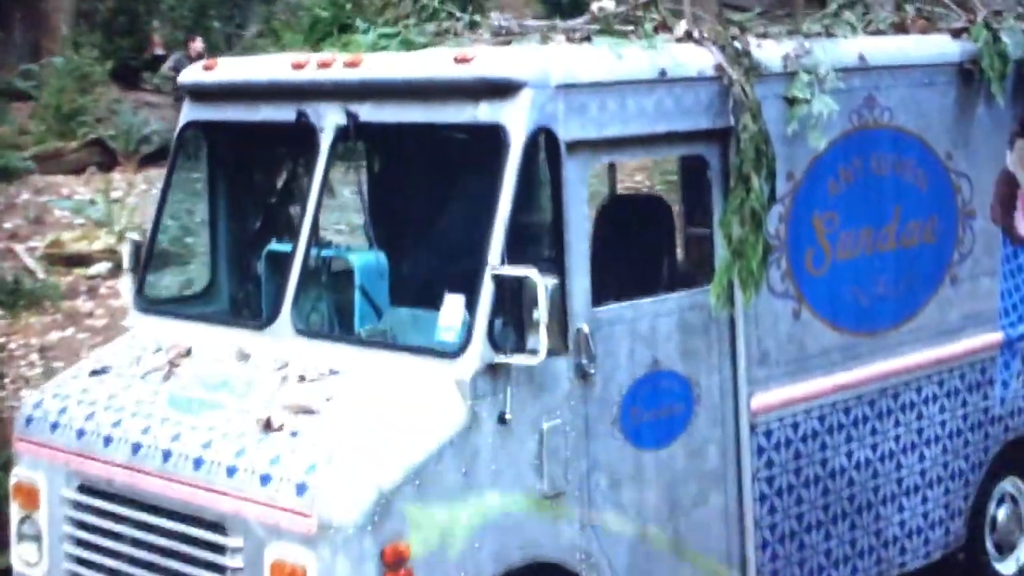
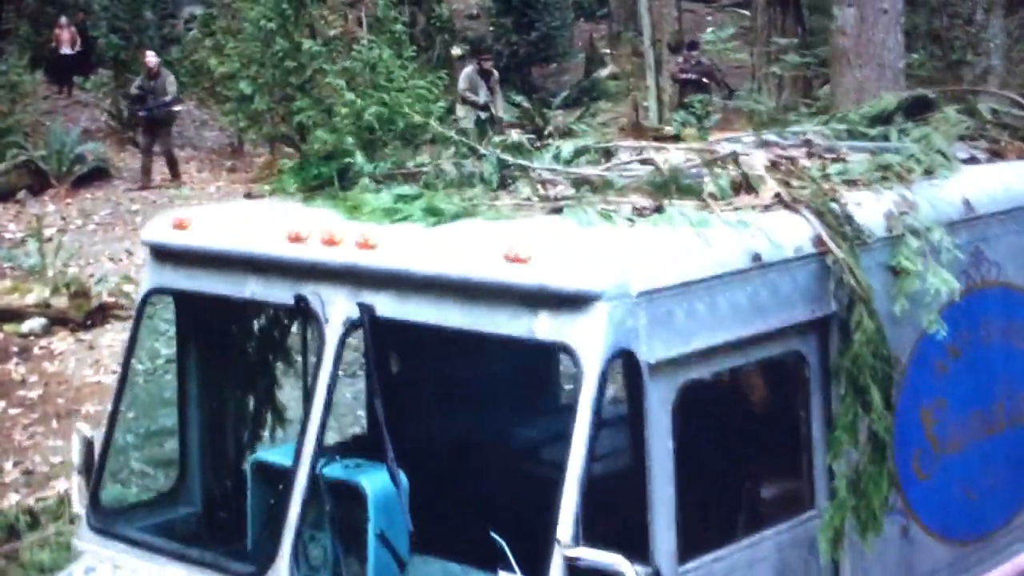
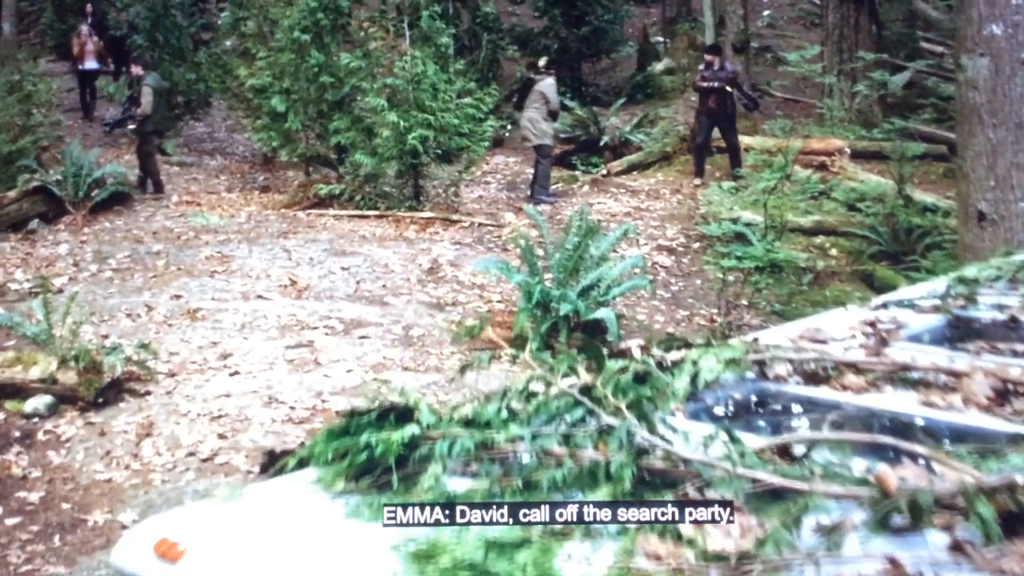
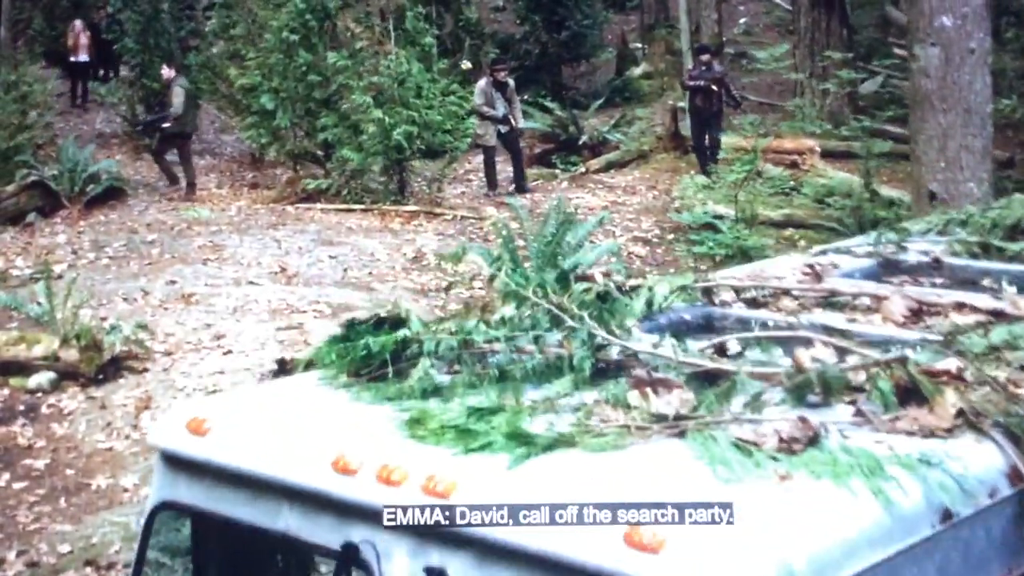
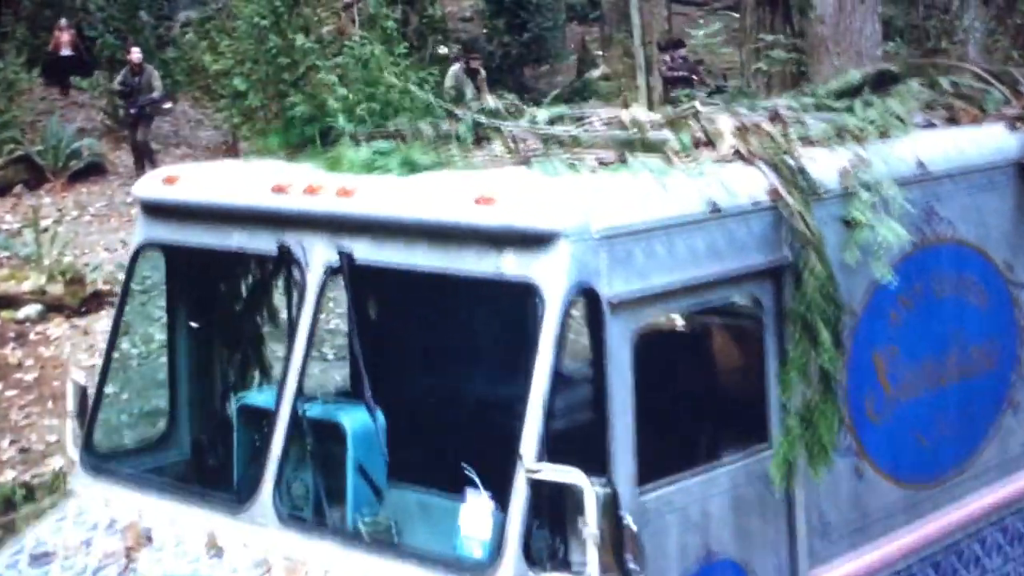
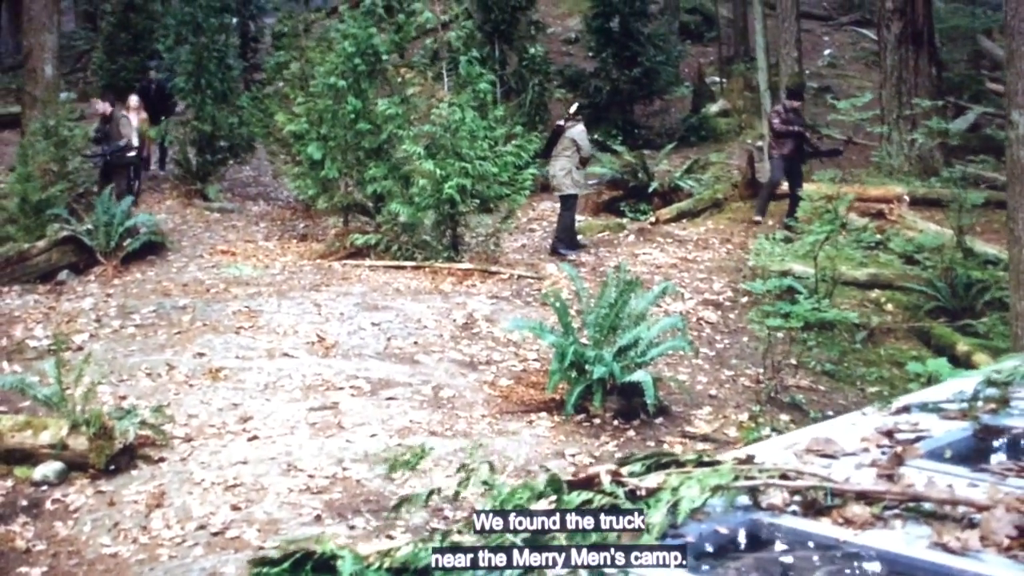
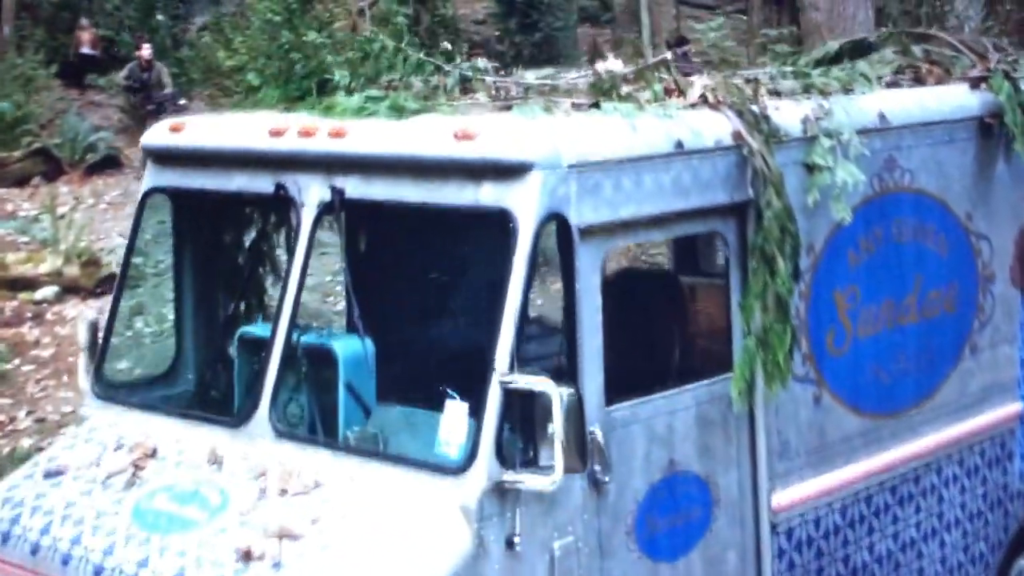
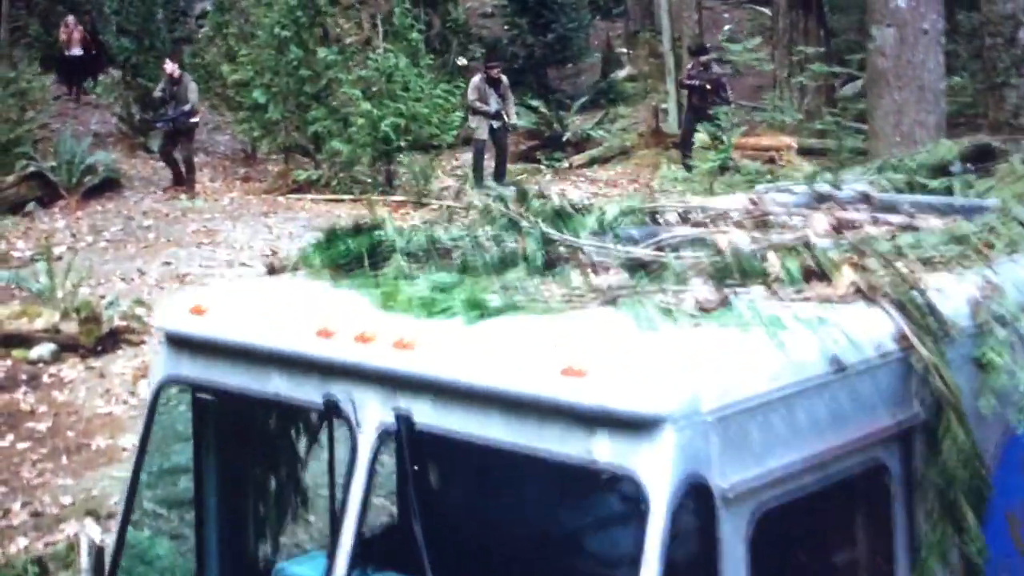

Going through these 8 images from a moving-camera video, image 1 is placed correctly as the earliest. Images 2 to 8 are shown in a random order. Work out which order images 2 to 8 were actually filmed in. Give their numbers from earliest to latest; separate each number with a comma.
7, 5, 2, 8, 4, 3, 6
